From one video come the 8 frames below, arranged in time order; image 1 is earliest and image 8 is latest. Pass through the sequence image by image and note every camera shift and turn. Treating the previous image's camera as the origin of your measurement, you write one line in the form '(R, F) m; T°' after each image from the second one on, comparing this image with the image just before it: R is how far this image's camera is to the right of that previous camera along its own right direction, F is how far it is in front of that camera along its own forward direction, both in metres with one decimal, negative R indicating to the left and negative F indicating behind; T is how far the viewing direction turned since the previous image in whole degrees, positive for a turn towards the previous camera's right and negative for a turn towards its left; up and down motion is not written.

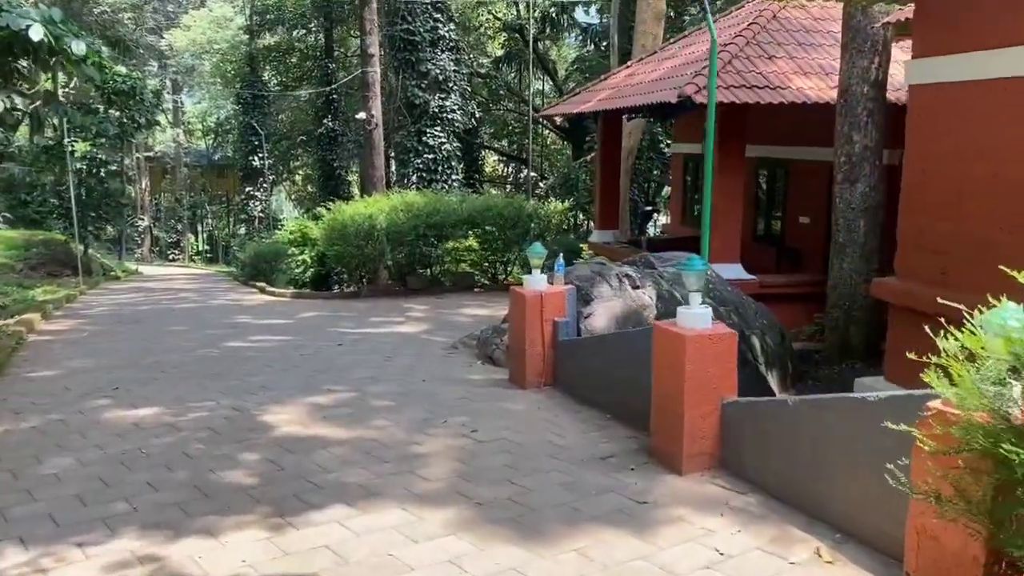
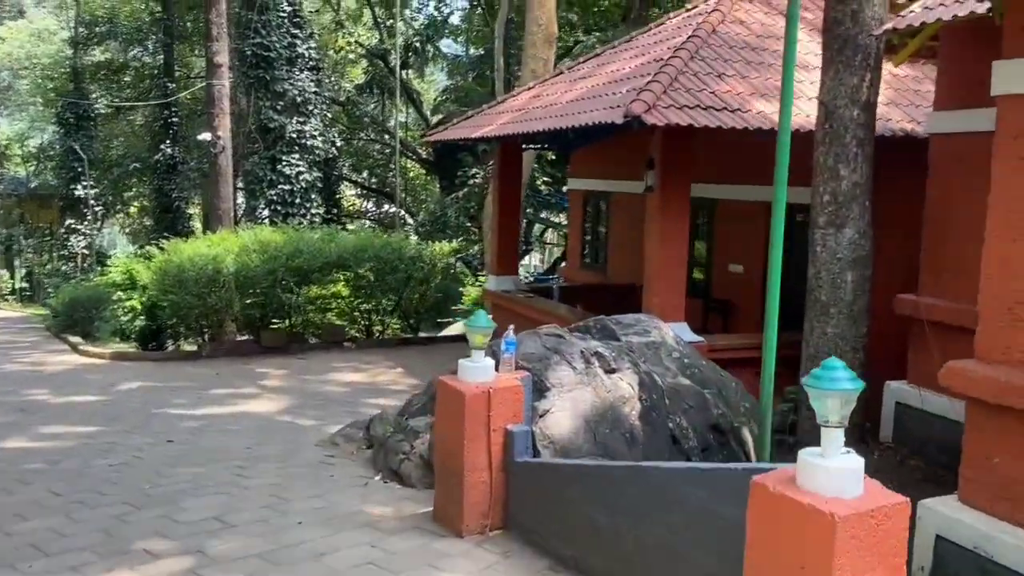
(-0.4, +2.2) m; +10°
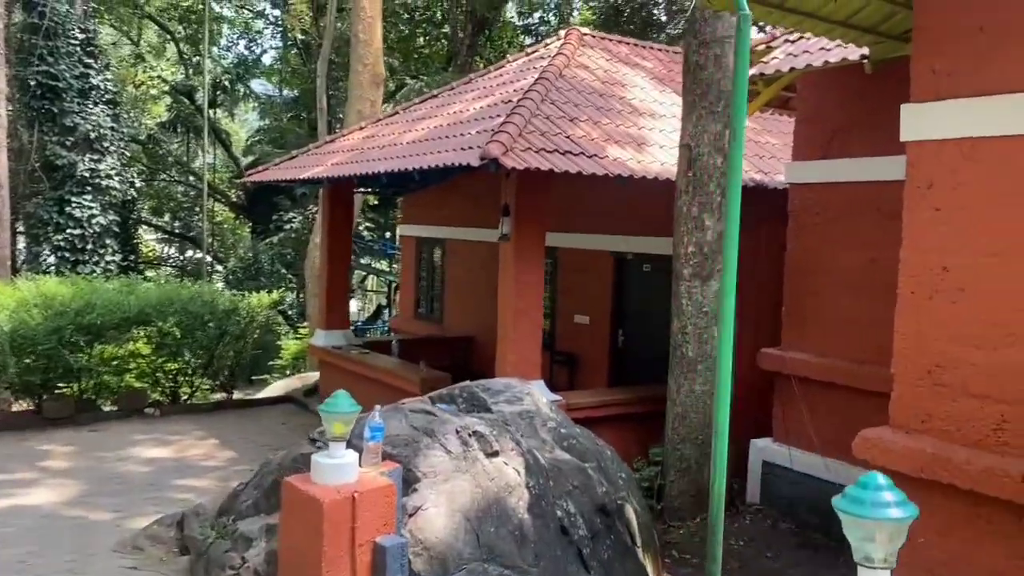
(-0.2, +0.8) m; +12°
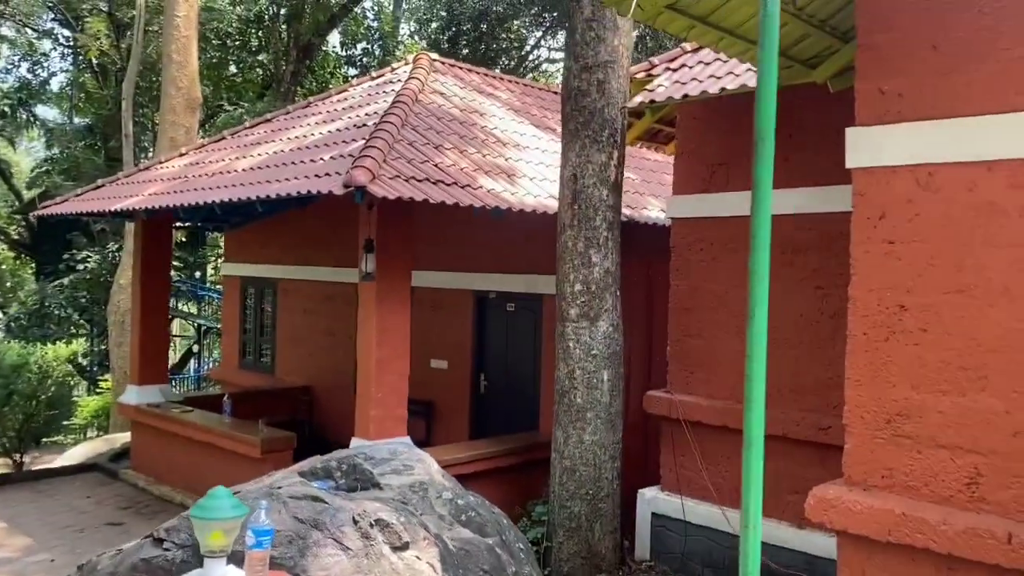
(-0.4, +0.8) m; +12°
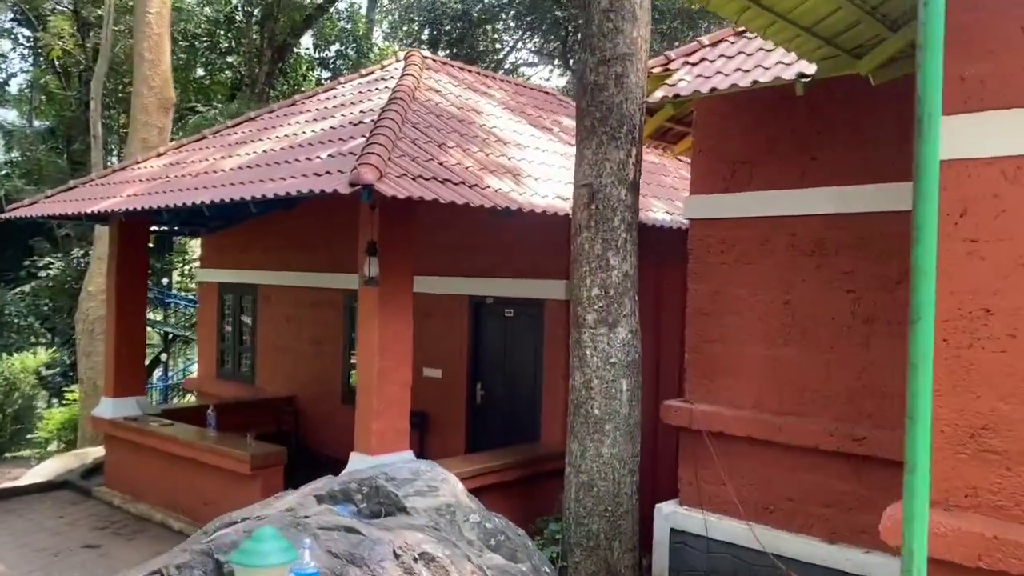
(-0.3, +0.3) m; +2°
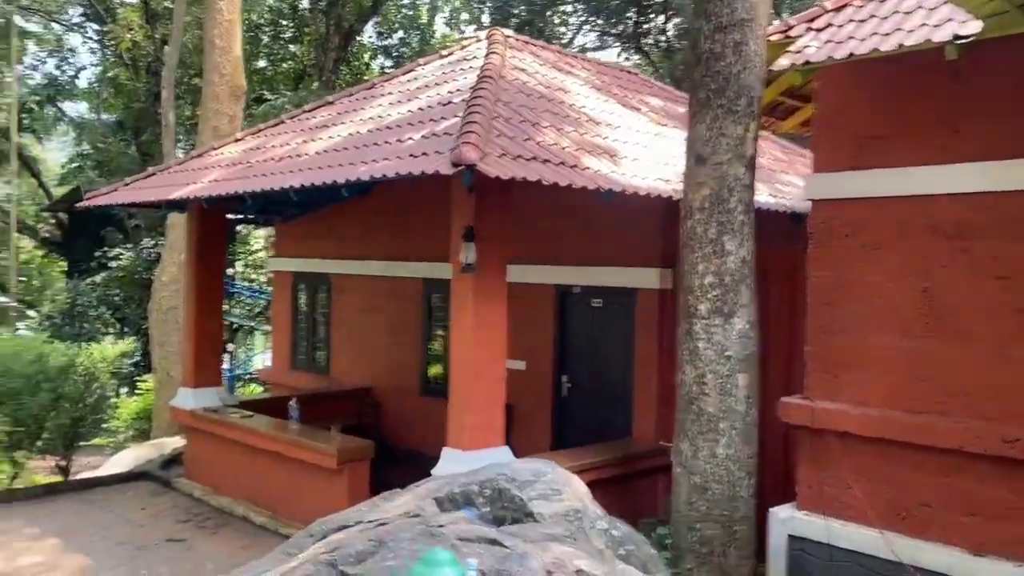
(-0.3, +0.4) m; -3°
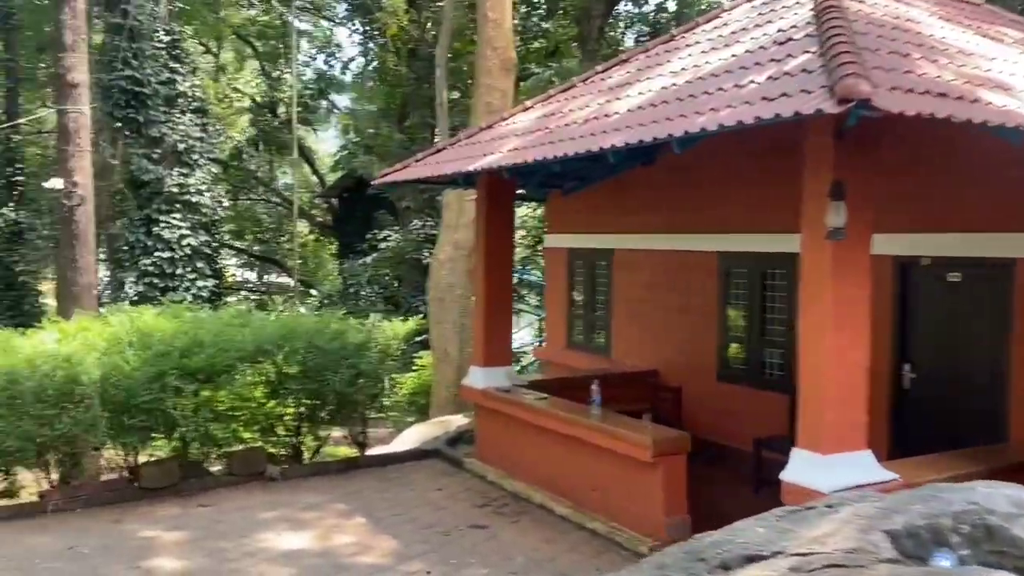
(-0.7, +0.7) m; -15°
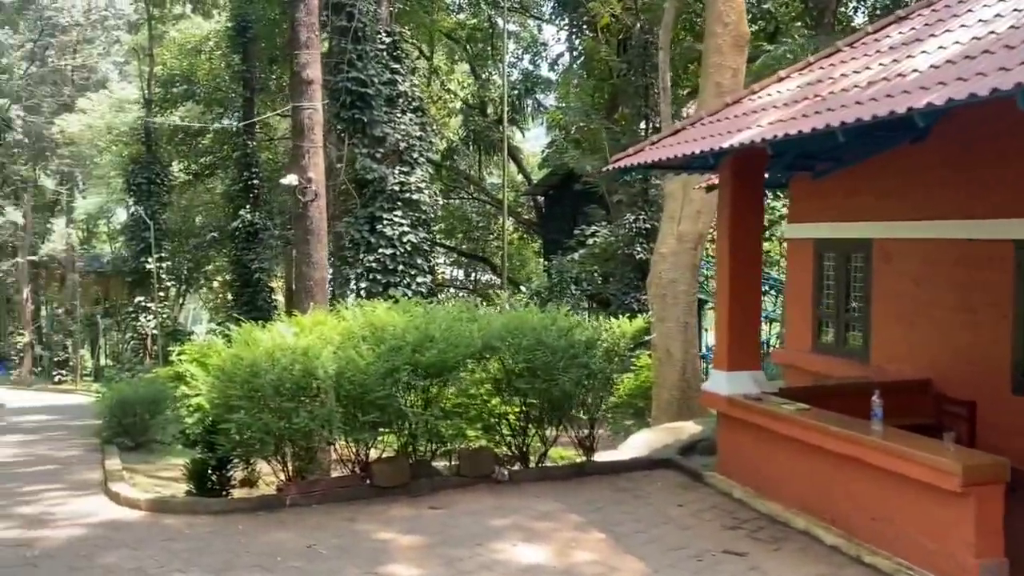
(-0.4, +0.6) m; -13°
